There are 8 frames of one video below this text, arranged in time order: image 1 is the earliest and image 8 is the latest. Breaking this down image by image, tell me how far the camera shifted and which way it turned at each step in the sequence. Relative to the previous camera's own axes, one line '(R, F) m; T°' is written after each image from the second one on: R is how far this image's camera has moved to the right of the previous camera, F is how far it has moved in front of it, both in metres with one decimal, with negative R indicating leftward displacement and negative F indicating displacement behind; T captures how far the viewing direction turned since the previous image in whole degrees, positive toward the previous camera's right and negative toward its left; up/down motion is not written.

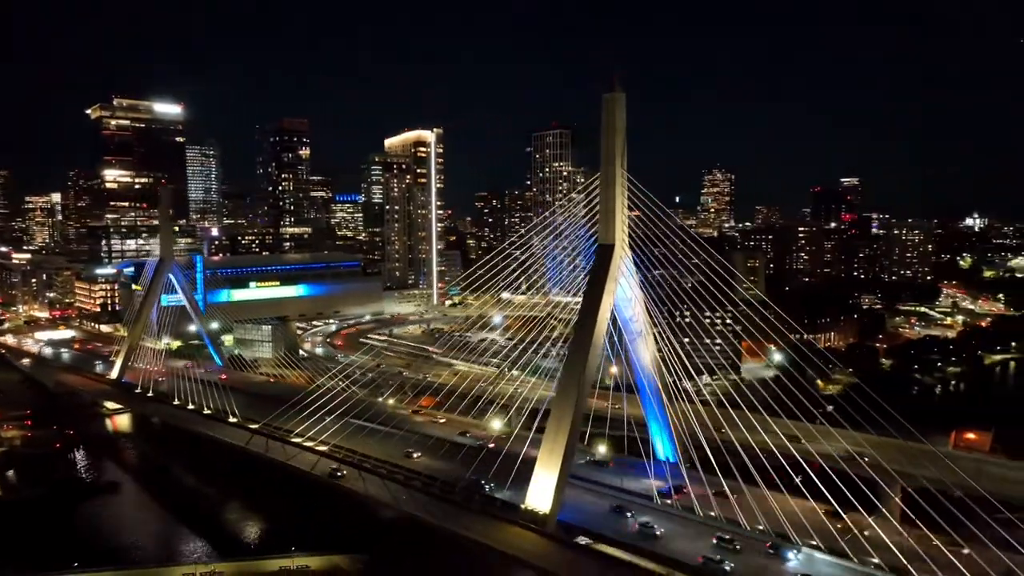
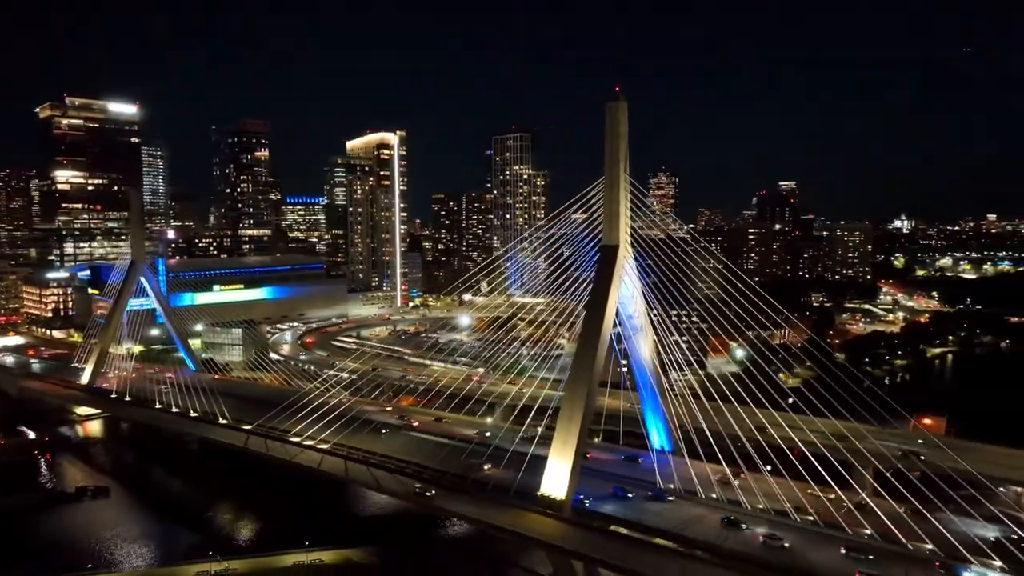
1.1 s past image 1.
(-0.8, -0.4) m; +4°
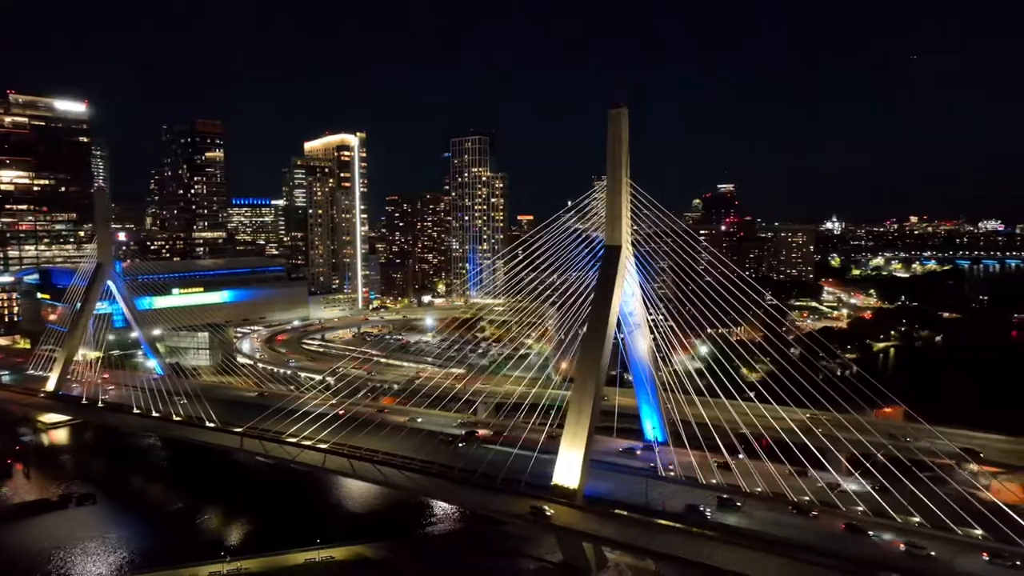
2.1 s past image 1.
(-0.9, -0.3) m; +5°
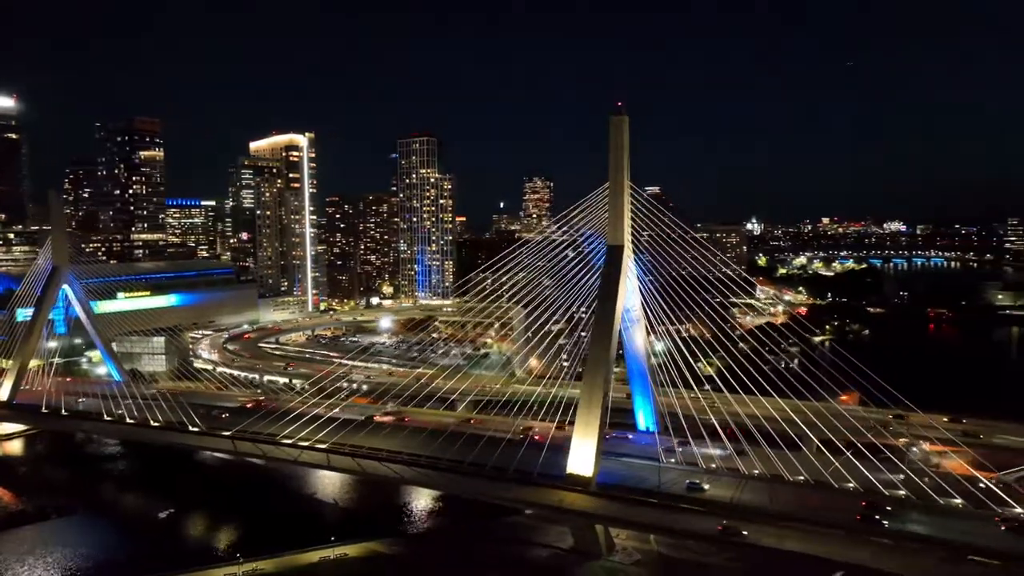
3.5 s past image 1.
(-1.1, -0.3) m; +6°
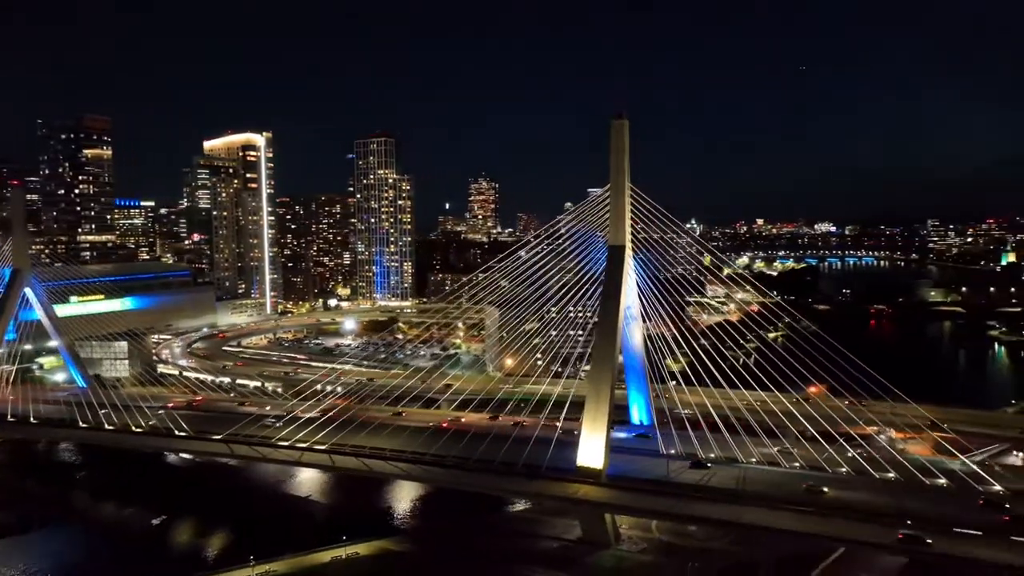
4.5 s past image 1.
(-0.9, -0.2) m; +5°
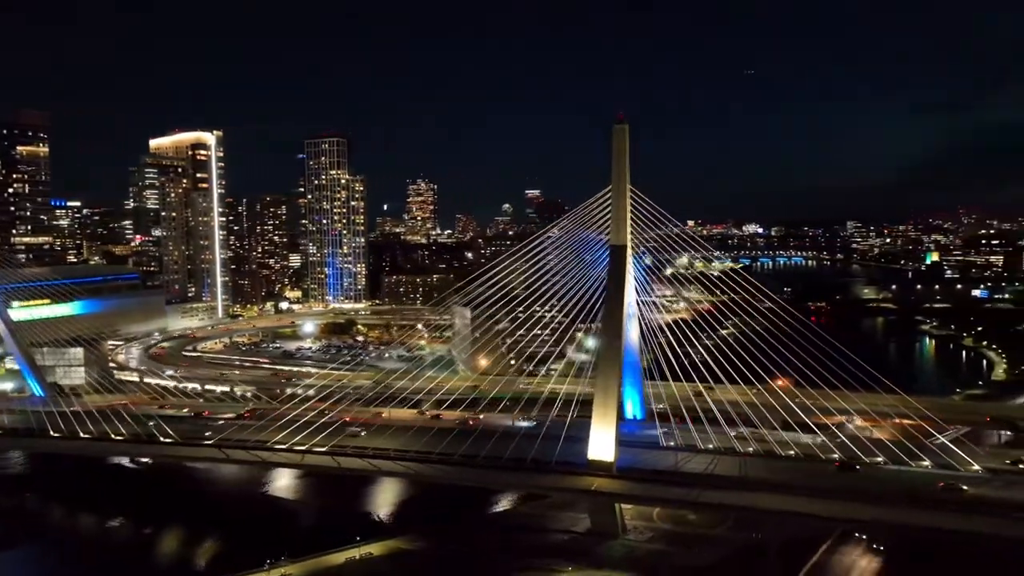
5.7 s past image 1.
(-1.1, -0.1) m; +5°
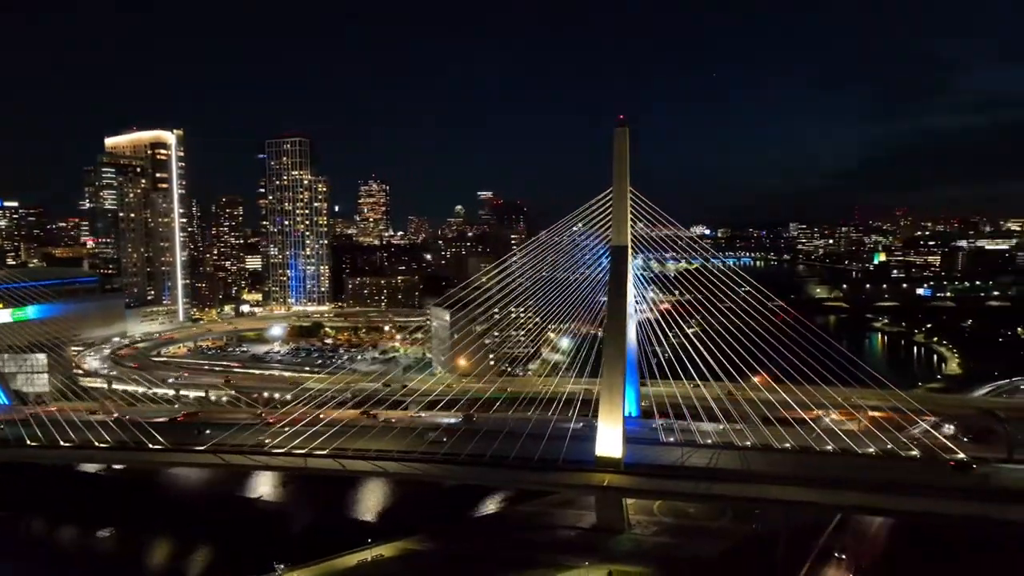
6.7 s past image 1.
(-0.8, -0.1) m; +4°
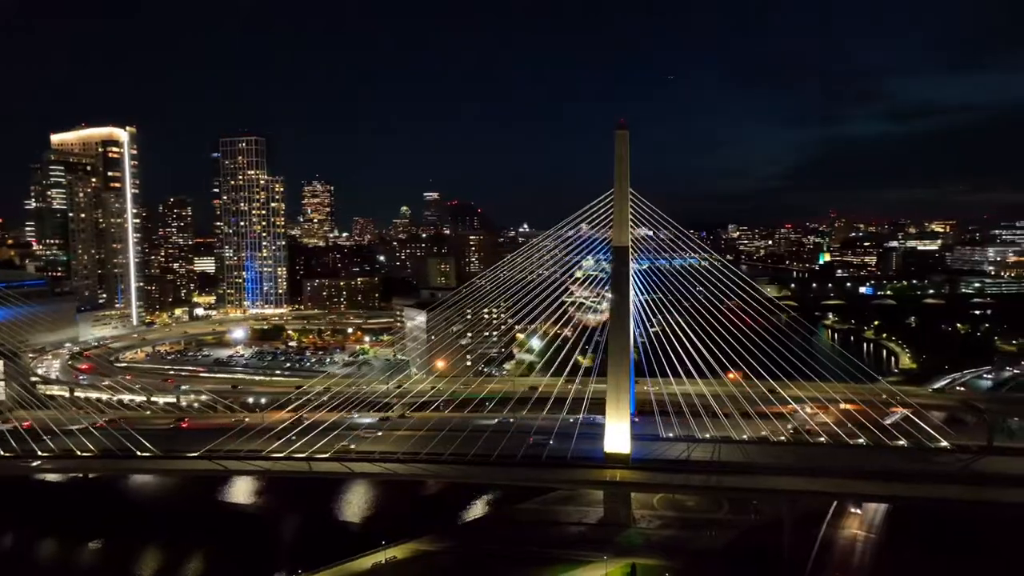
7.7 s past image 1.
(-1.0, 0.0) m; +5°
